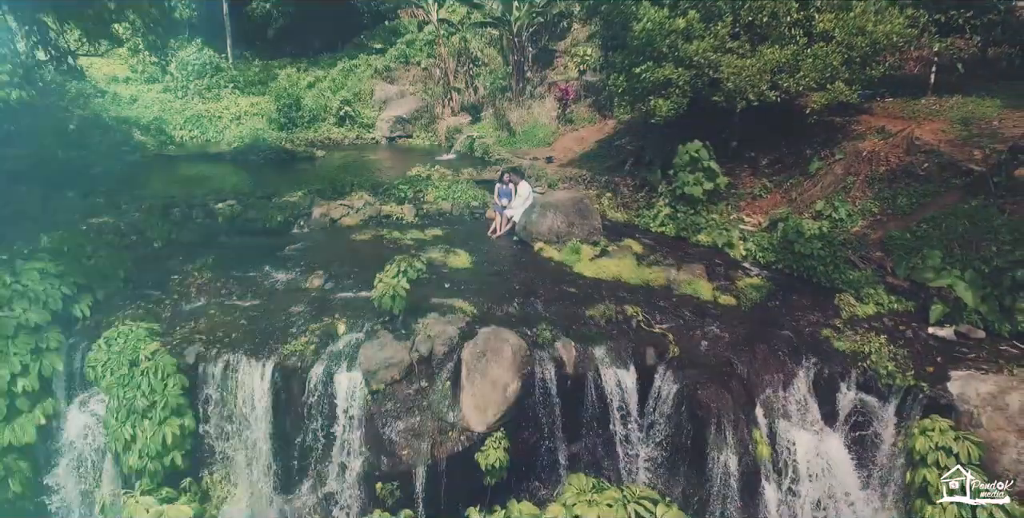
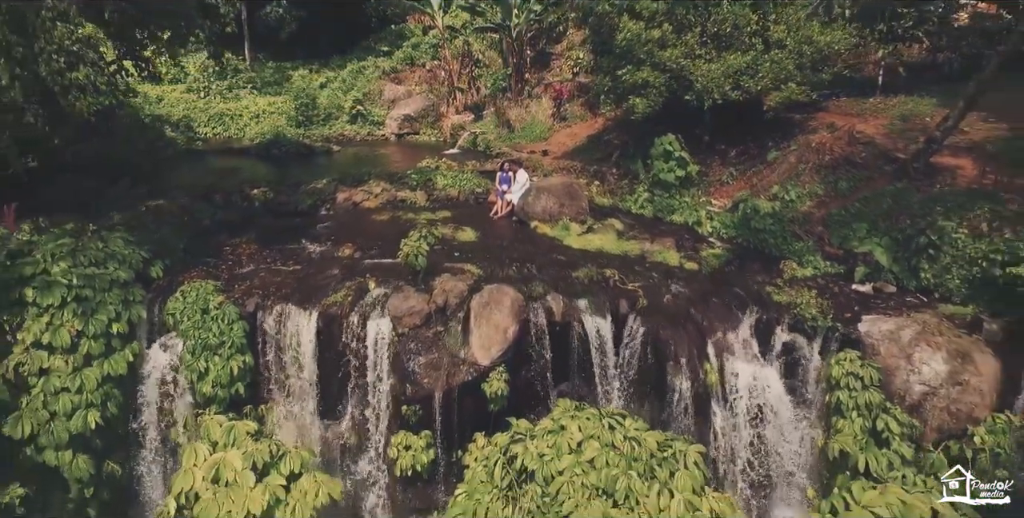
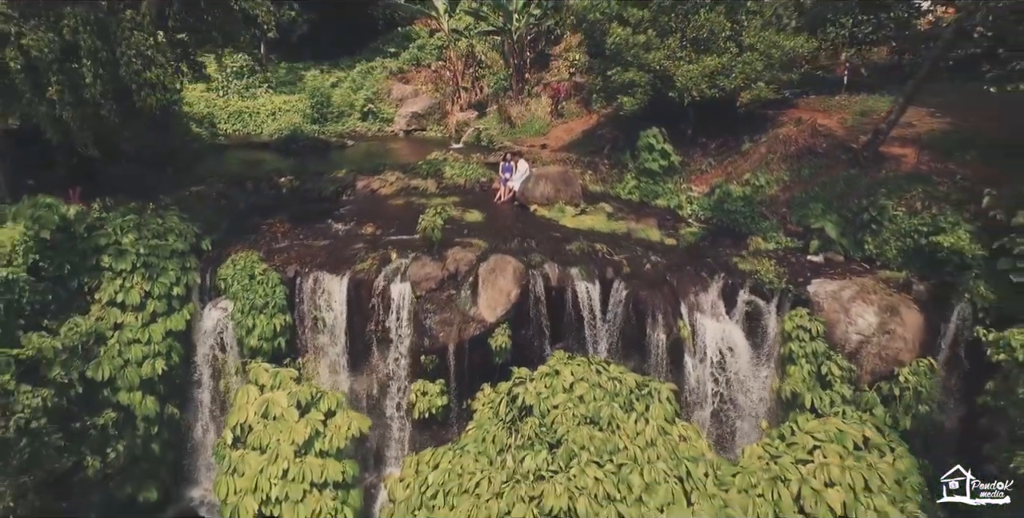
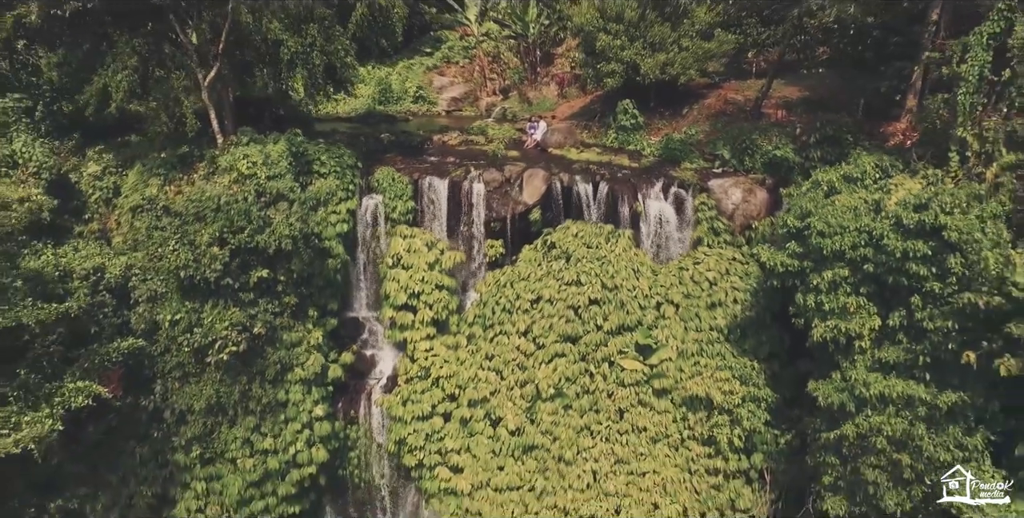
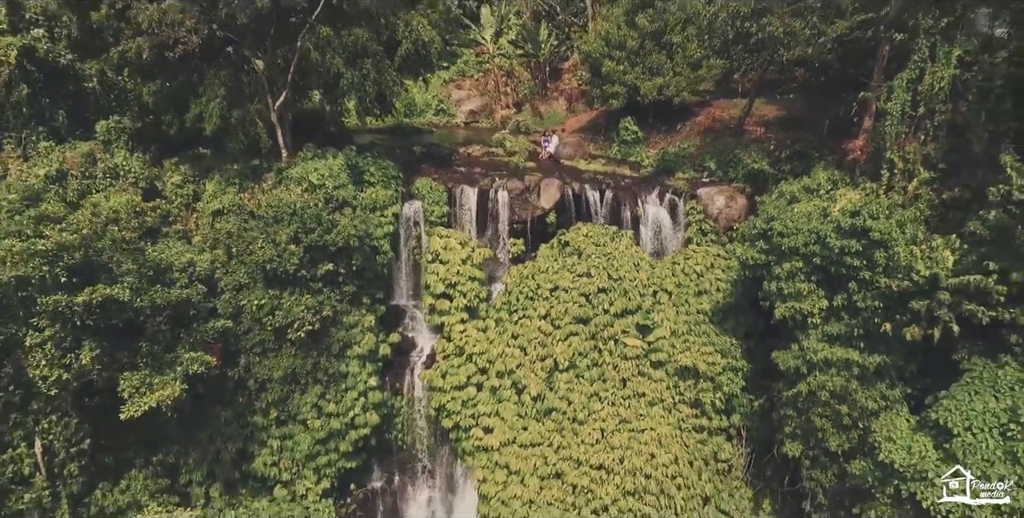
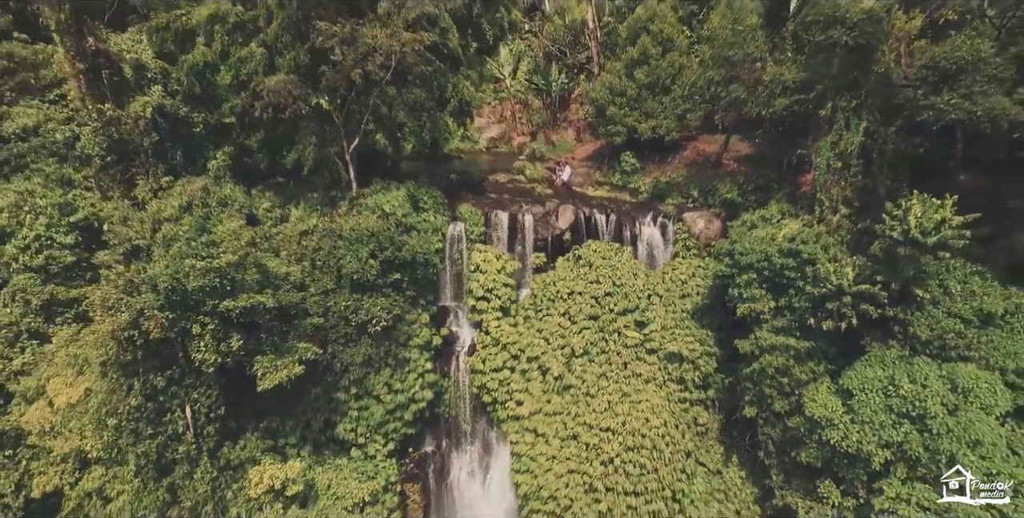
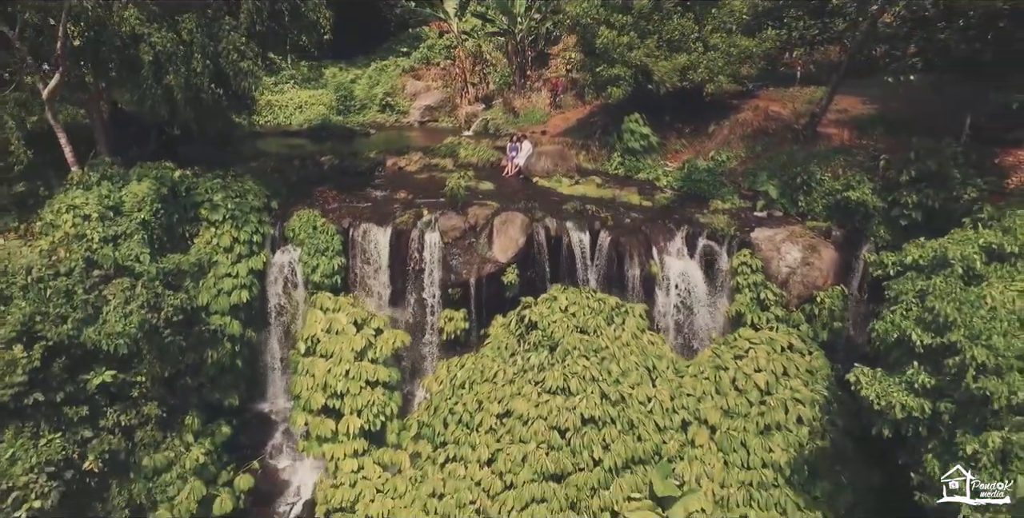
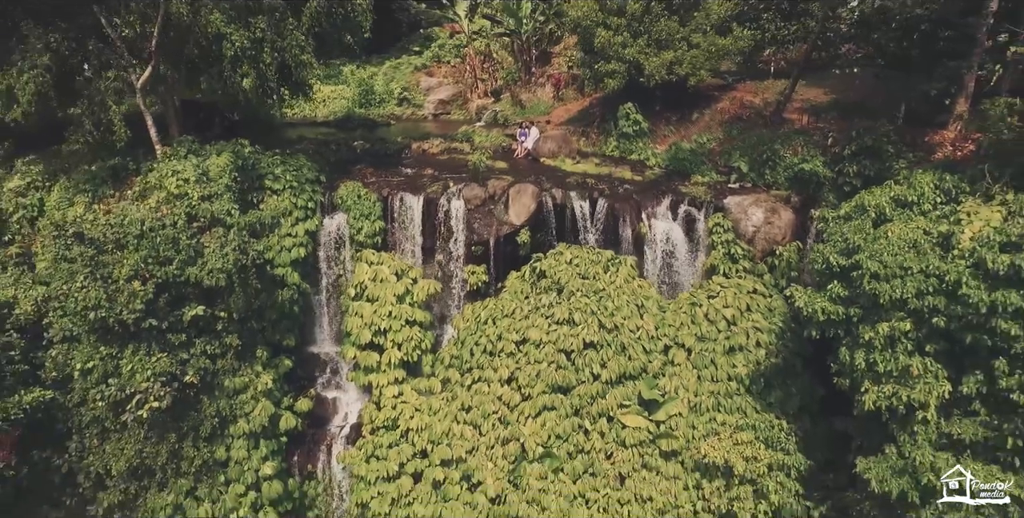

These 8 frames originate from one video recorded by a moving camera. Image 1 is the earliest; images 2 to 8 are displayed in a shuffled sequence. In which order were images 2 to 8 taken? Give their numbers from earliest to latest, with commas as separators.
2, 3, 7, 8, 4, 5, 6
